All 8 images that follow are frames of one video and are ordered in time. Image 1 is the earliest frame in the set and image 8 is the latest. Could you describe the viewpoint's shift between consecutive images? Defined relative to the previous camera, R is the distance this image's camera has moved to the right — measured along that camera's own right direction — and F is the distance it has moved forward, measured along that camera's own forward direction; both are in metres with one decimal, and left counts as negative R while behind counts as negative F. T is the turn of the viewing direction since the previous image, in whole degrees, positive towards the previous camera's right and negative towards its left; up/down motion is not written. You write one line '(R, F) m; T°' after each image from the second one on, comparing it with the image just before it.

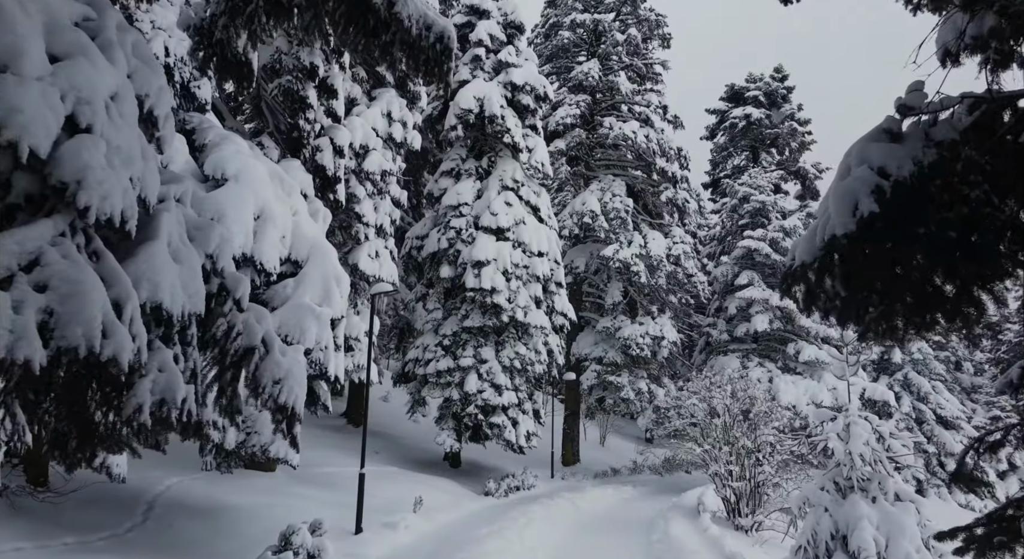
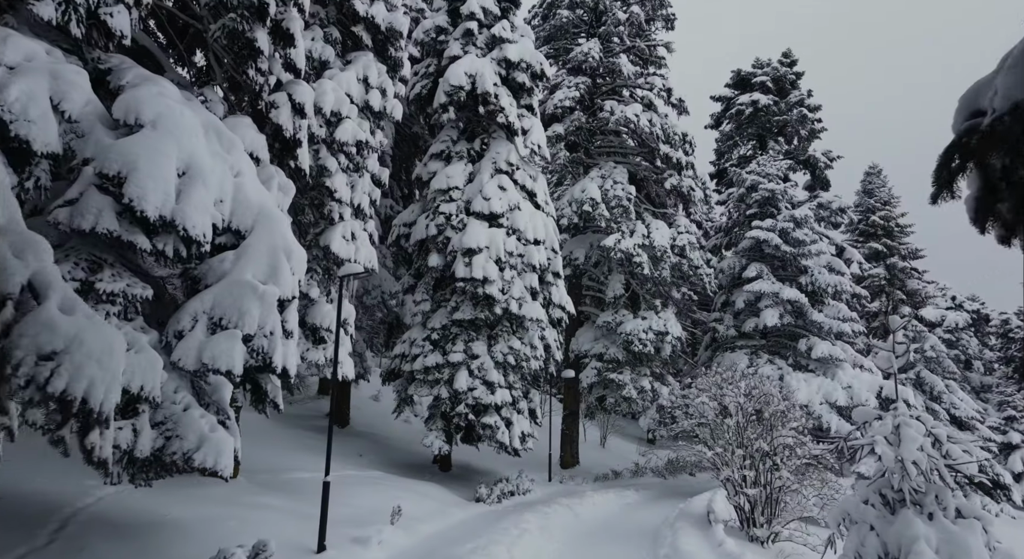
(+0.2, +1.6) m; 0°
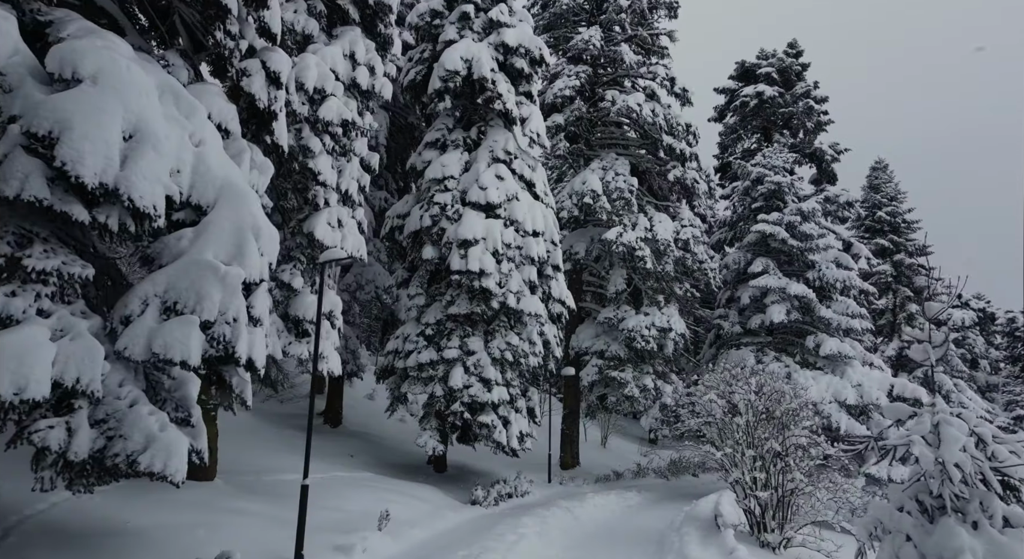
(+0.1, +0.8) m; 0°
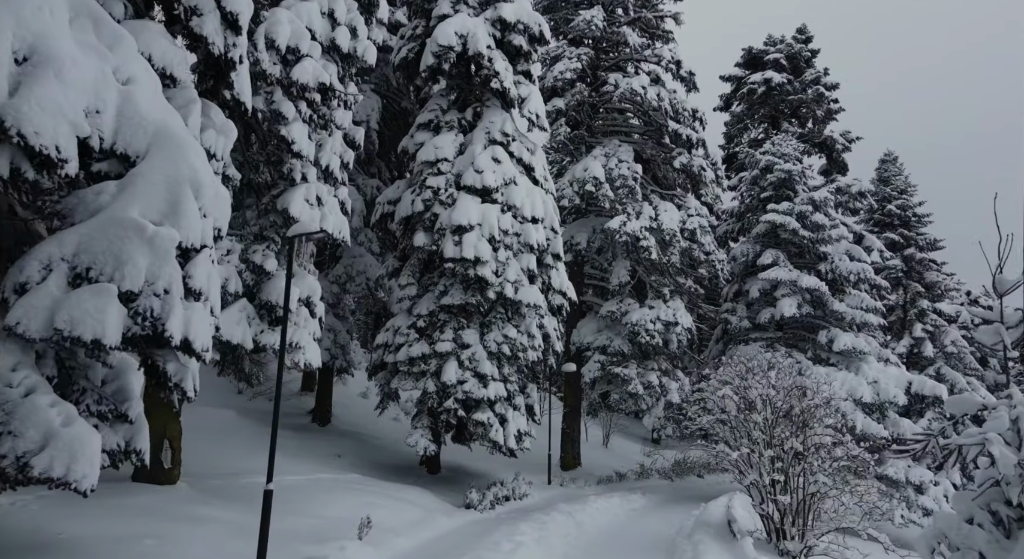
(+0.1, +1.2) m; 0°
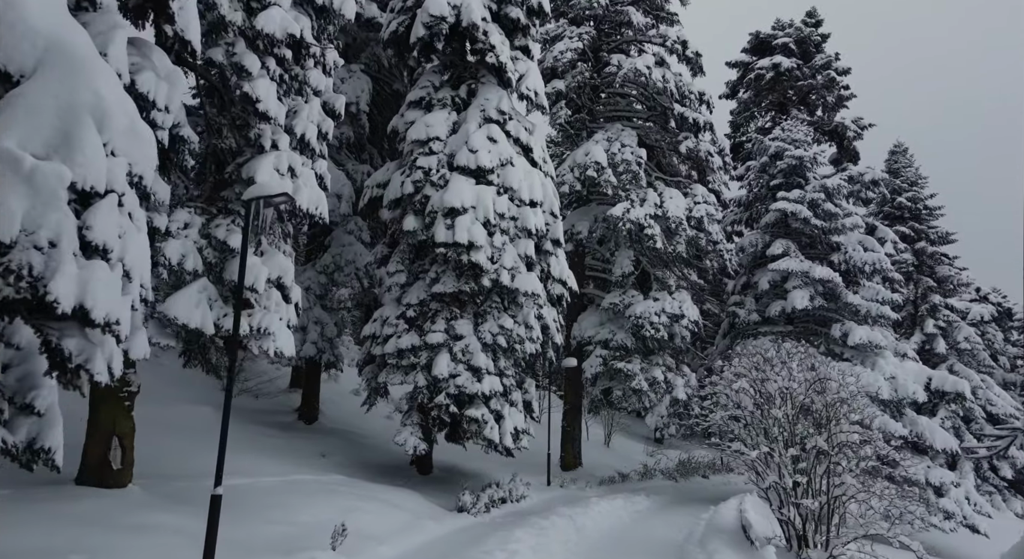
(+0.1, +1.2) m; 0°
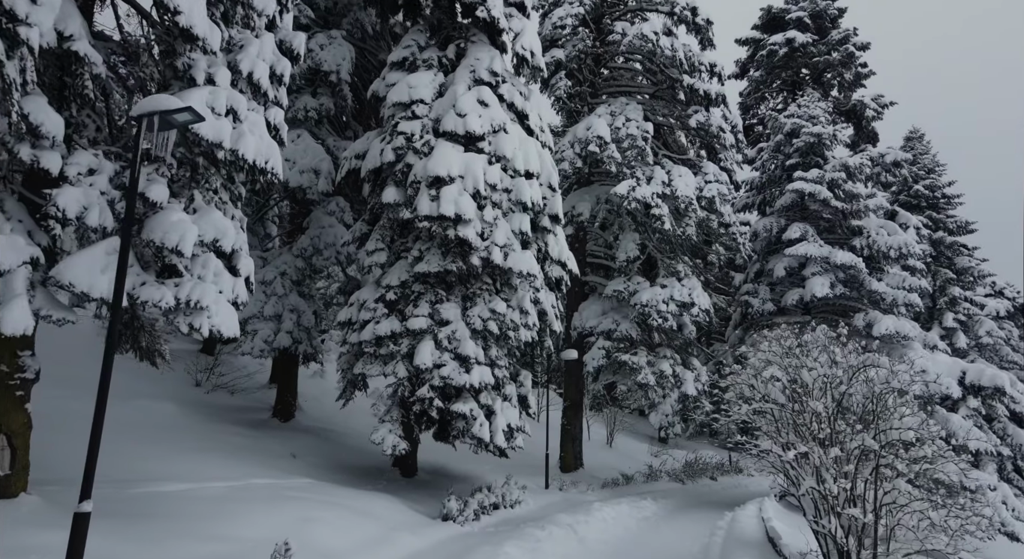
(+0.1, +1.9) m; 0°
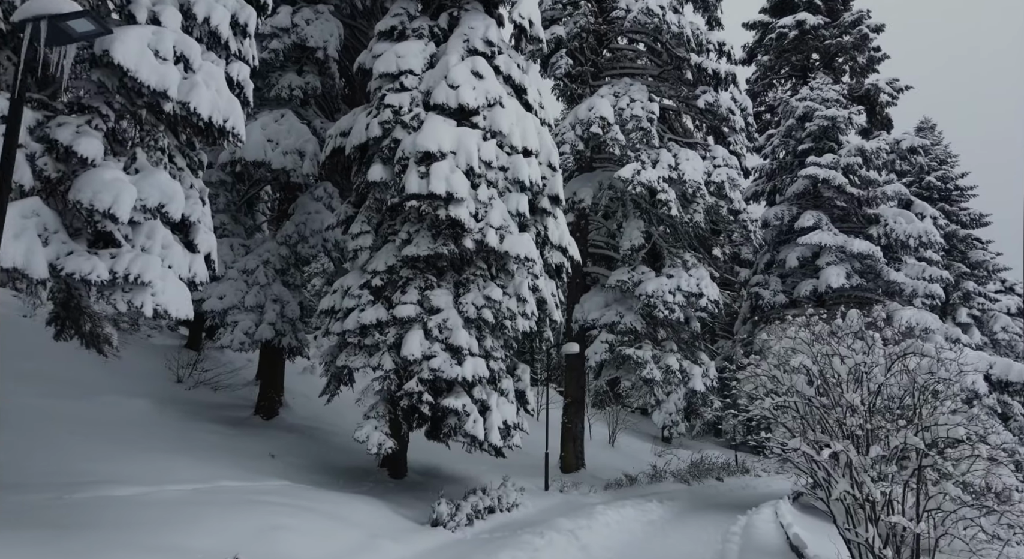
(+0.1, +1.2) m; 0°
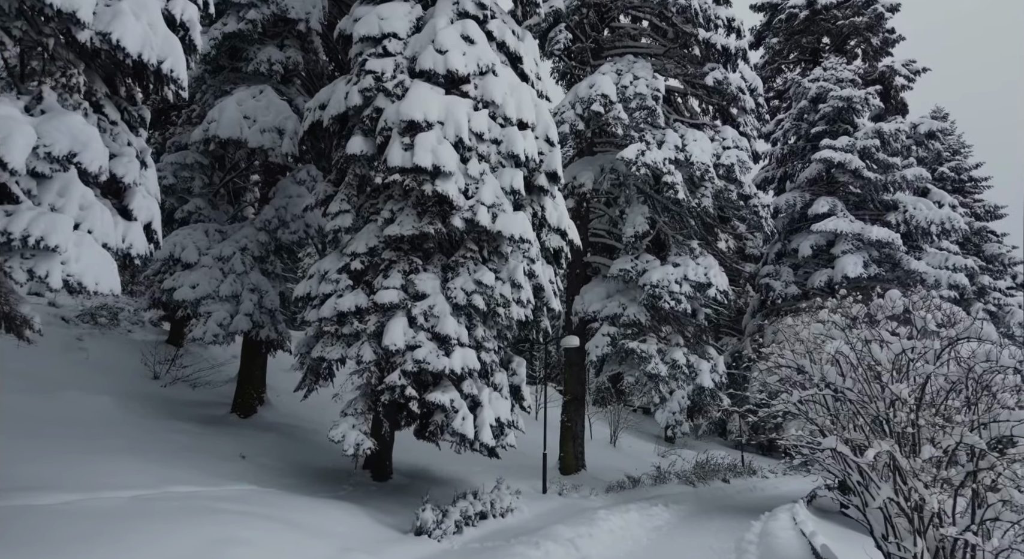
(+0.1, +1.3) m; 0°
